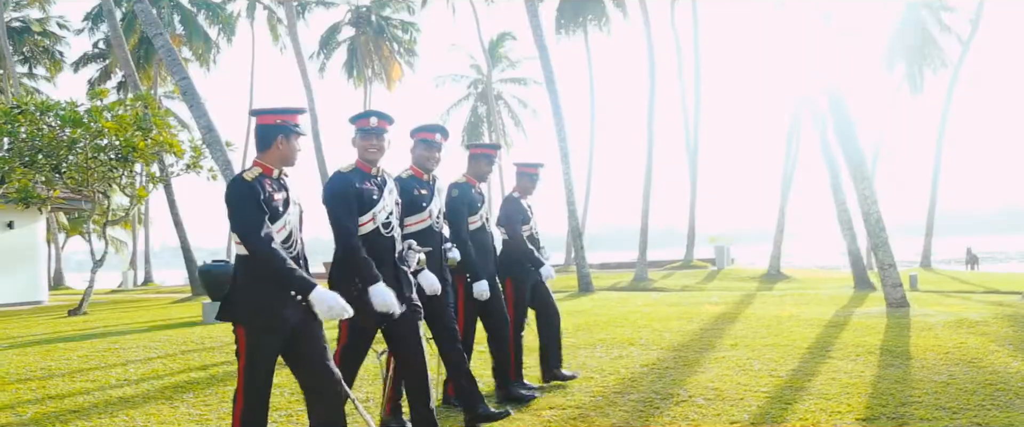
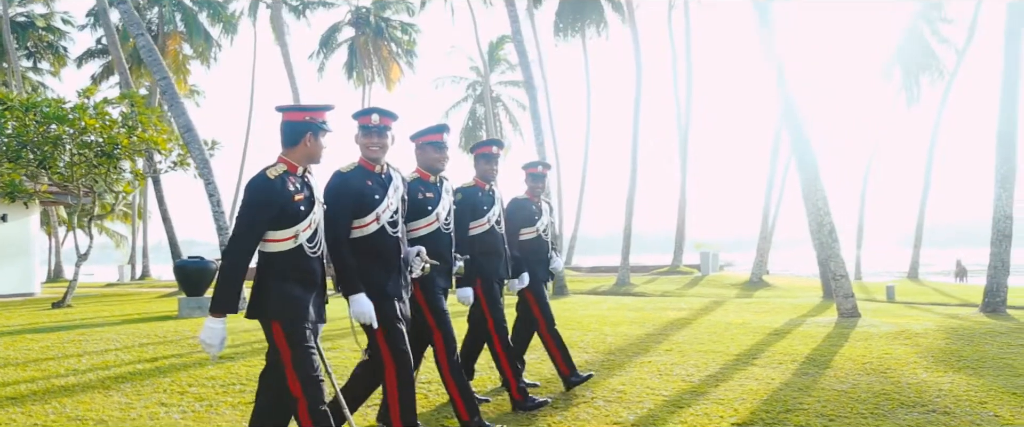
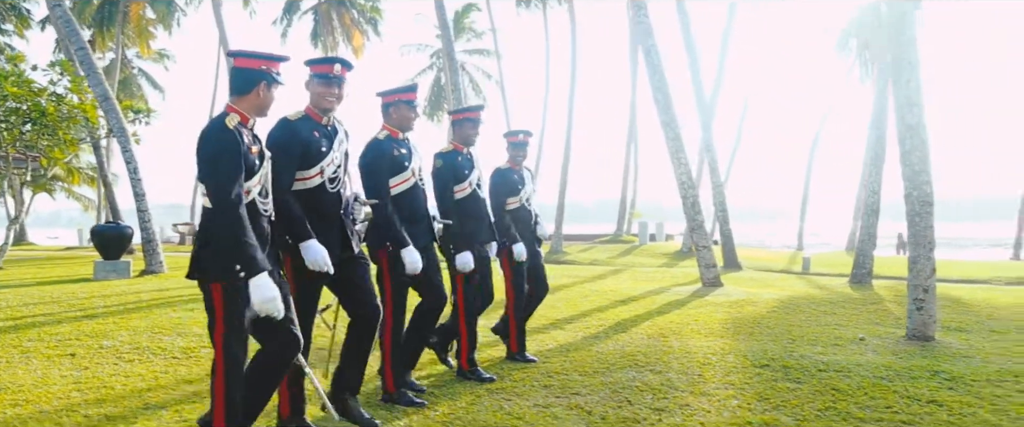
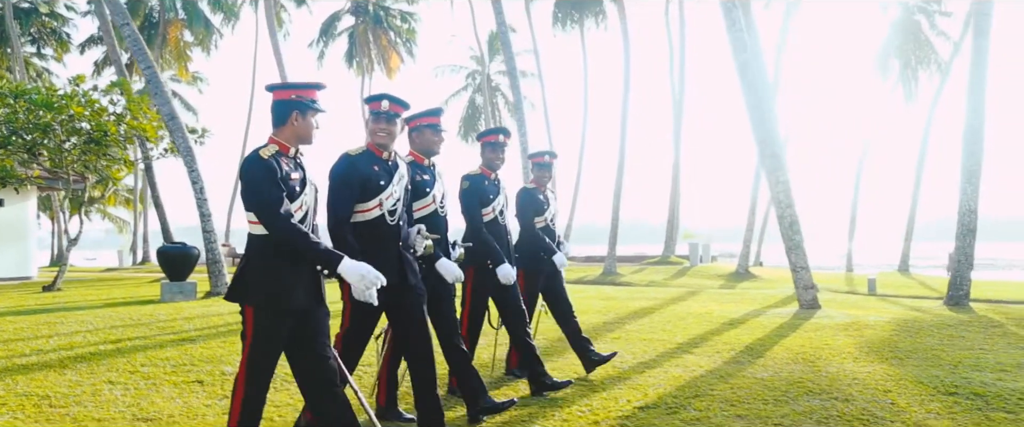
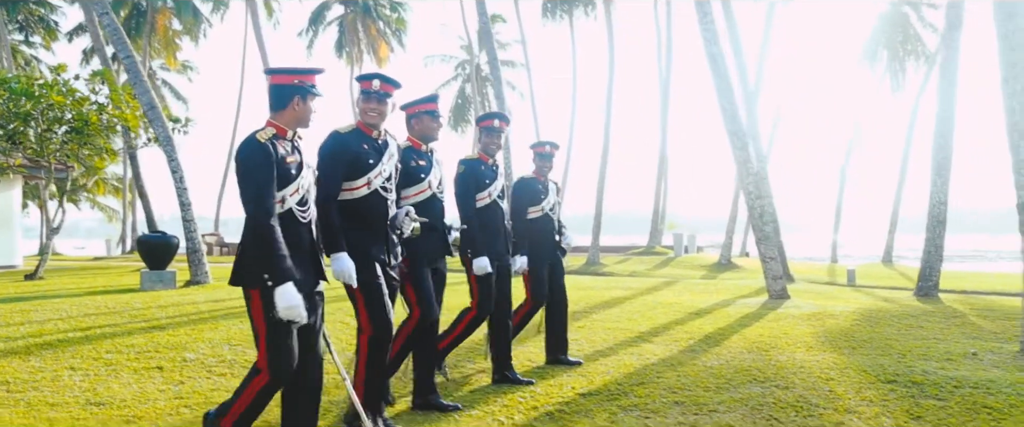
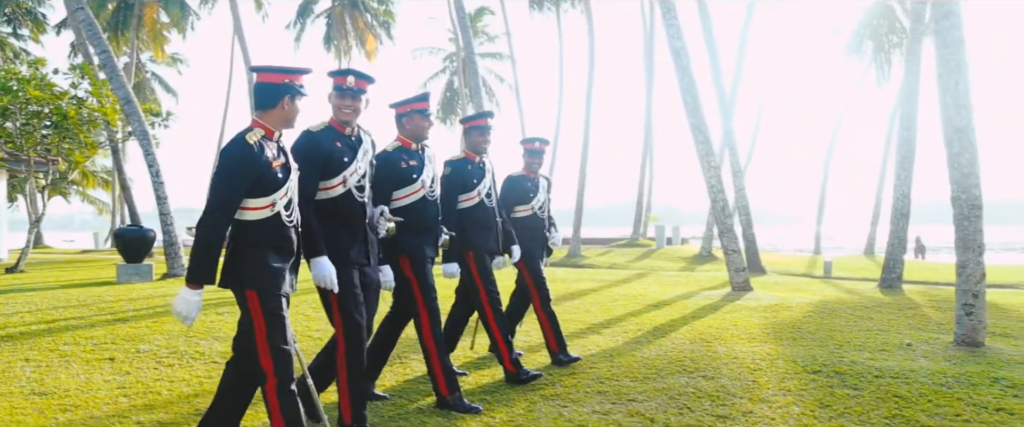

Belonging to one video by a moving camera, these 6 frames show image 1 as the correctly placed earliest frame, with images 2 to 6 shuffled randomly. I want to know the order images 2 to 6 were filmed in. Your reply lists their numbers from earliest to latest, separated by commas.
2, 4, 5, 6, 3
